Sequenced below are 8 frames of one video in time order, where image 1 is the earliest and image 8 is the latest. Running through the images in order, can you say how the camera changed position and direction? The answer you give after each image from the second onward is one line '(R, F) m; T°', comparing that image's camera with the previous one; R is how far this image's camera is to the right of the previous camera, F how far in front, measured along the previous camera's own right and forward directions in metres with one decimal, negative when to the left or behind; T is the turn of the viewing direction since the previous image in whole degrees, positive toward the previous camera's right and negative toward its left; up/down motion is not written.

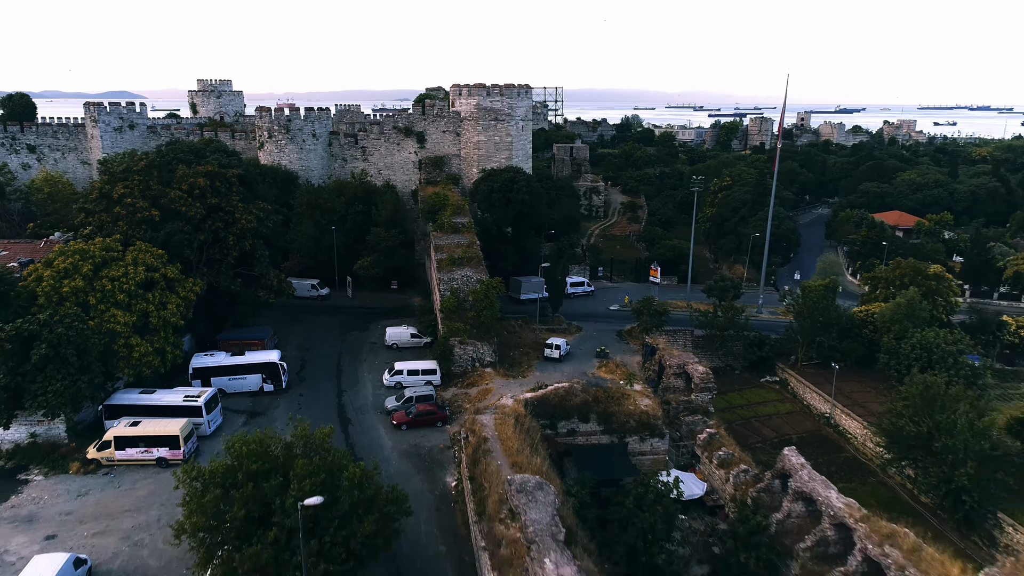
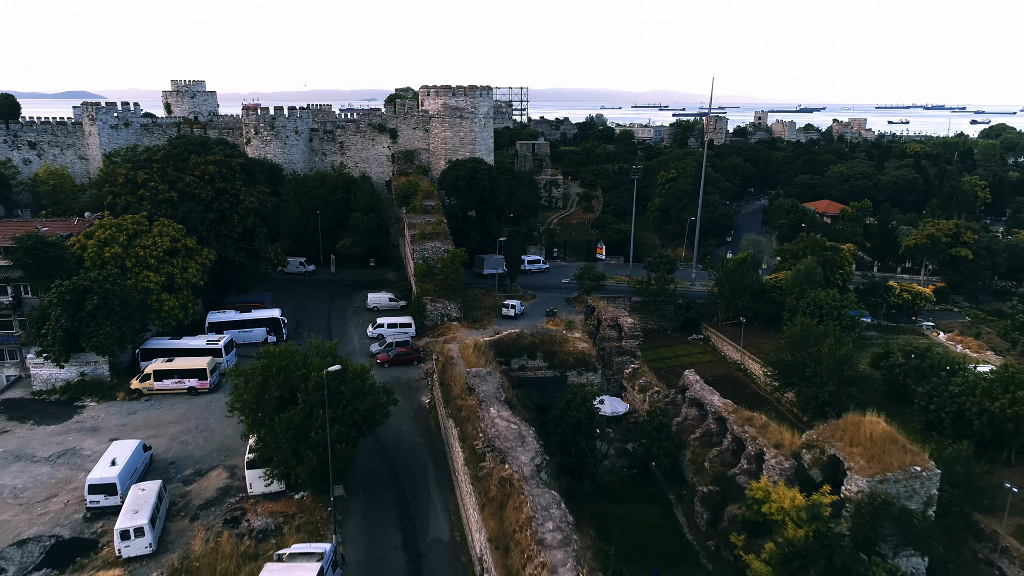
(+0.2, -2.6) m; +2°
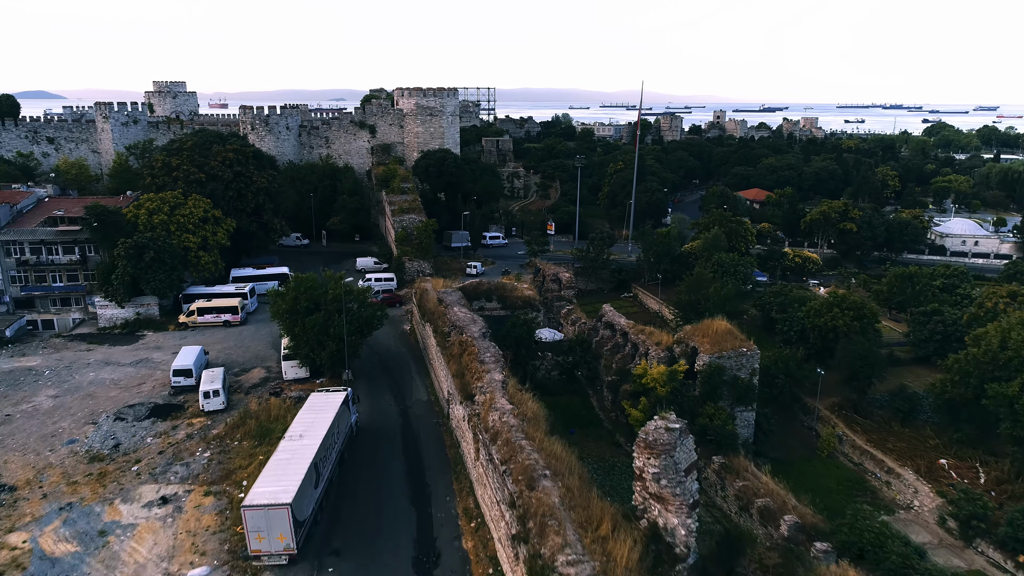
(+0.3, -3.9) m; +2°
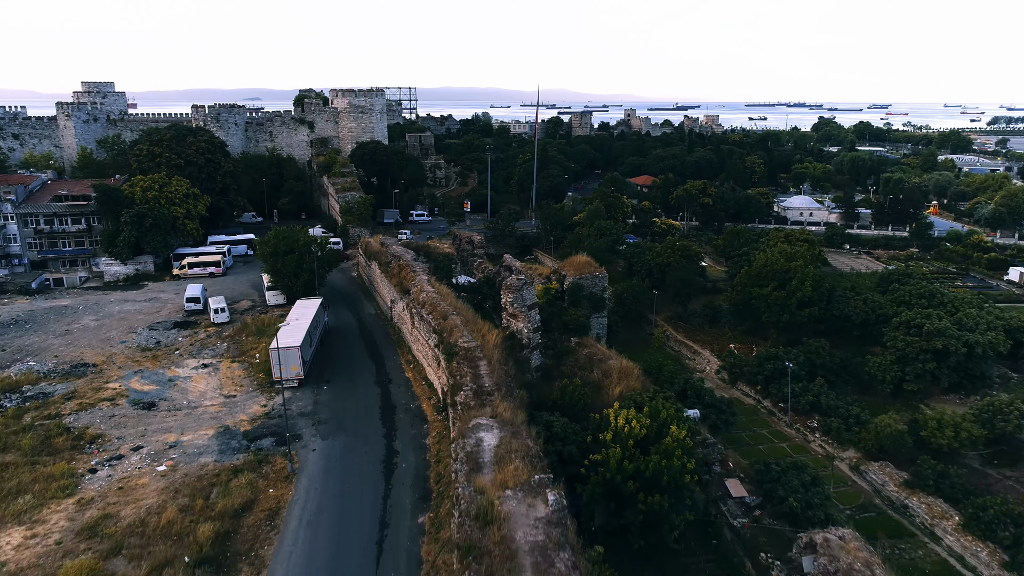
(+0.1, -5.2) m; +6°
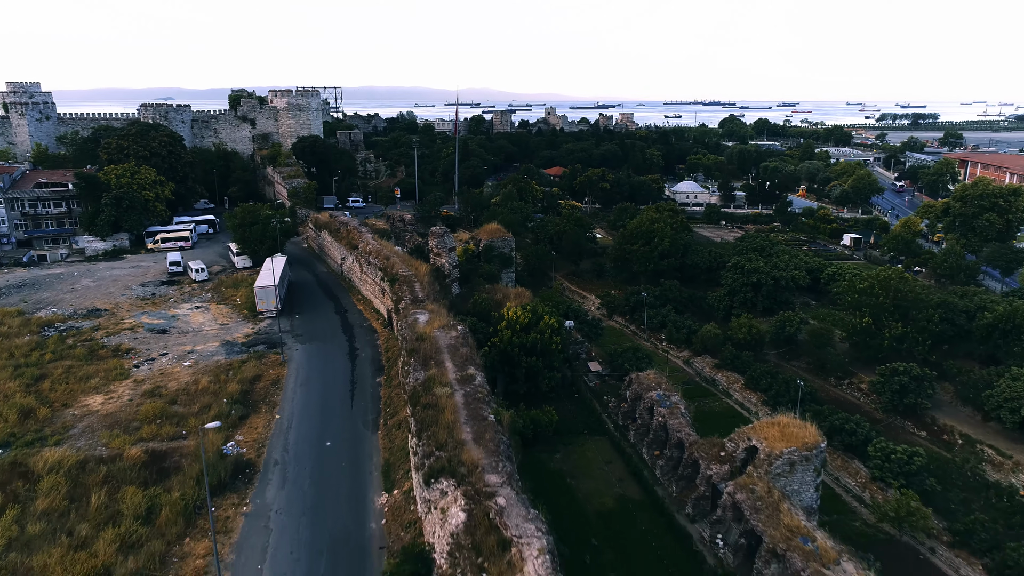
(+0.1, -4.5) m; +6°
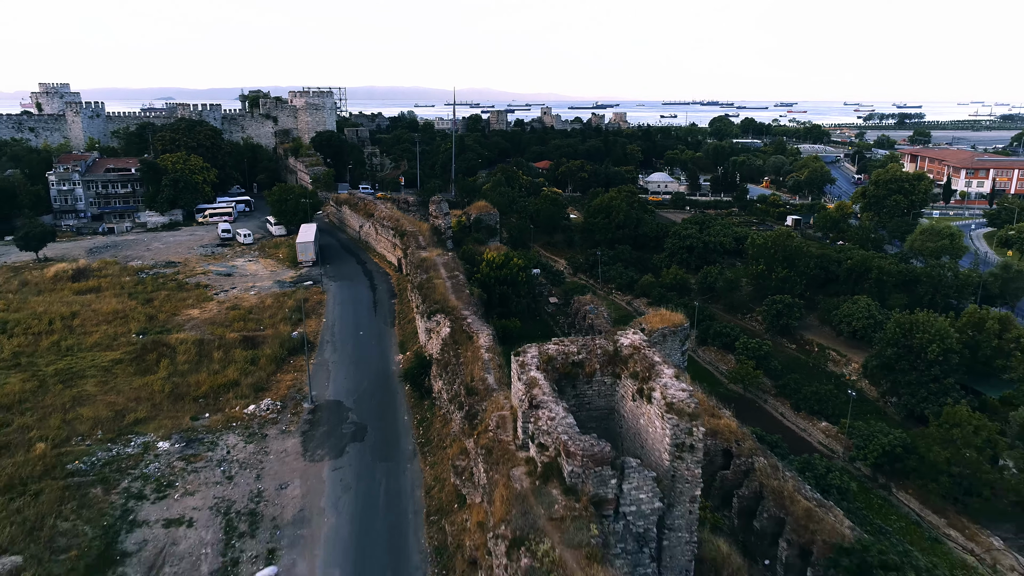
(+0.6, -5.1) m; 0°
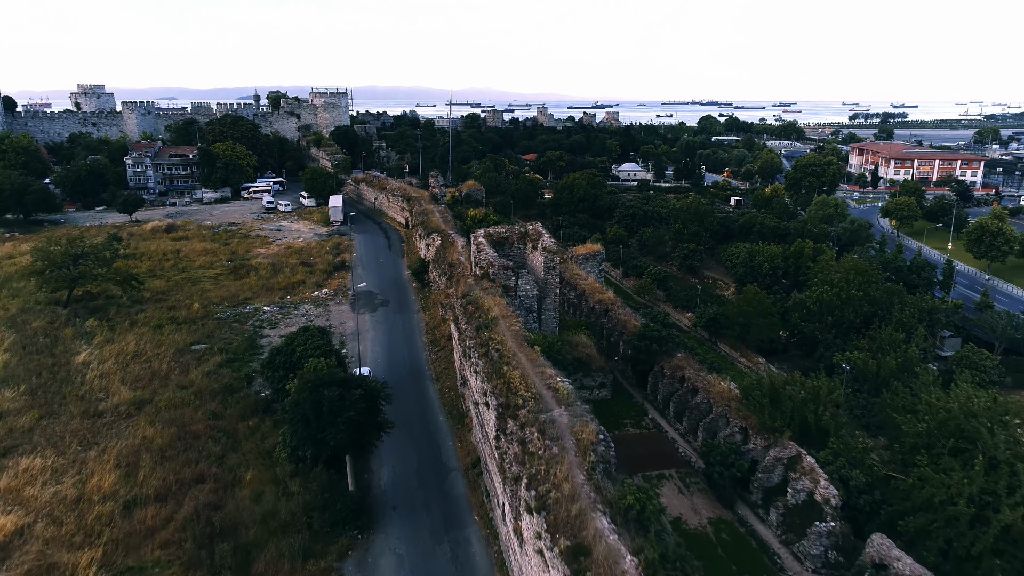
(+0.9, -7.0) m; 0°
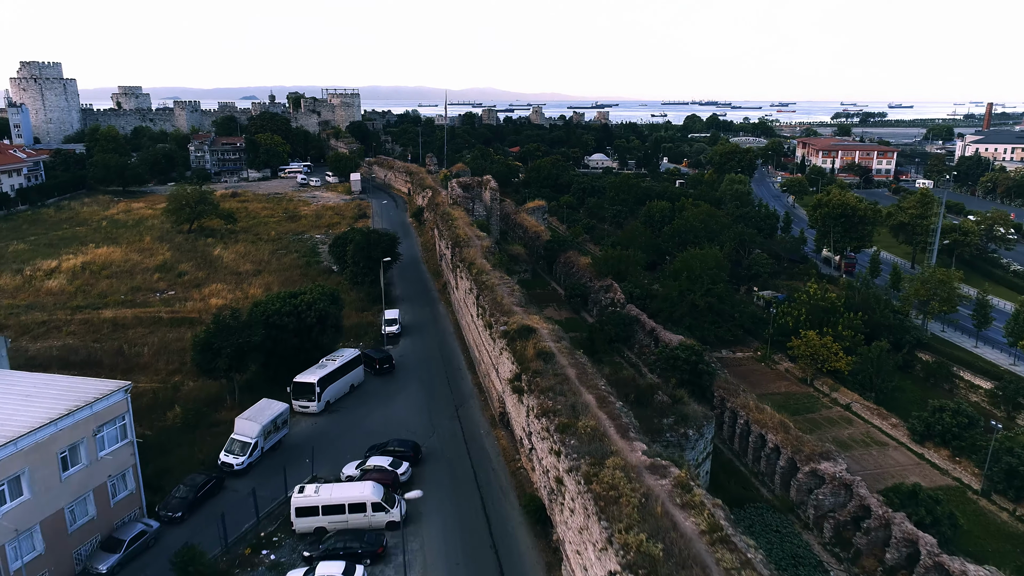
(+1.4, -9.5) m; 0°
